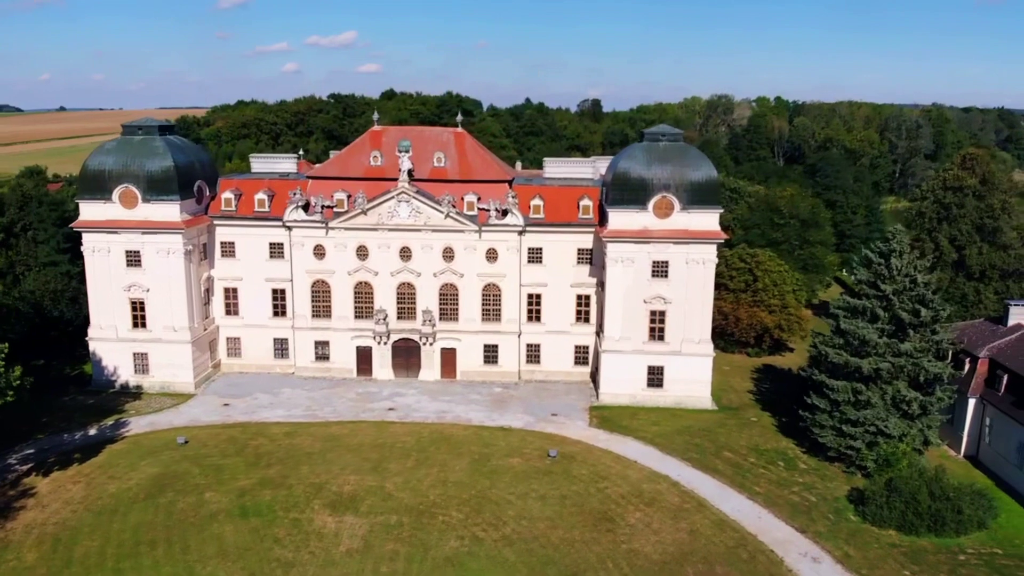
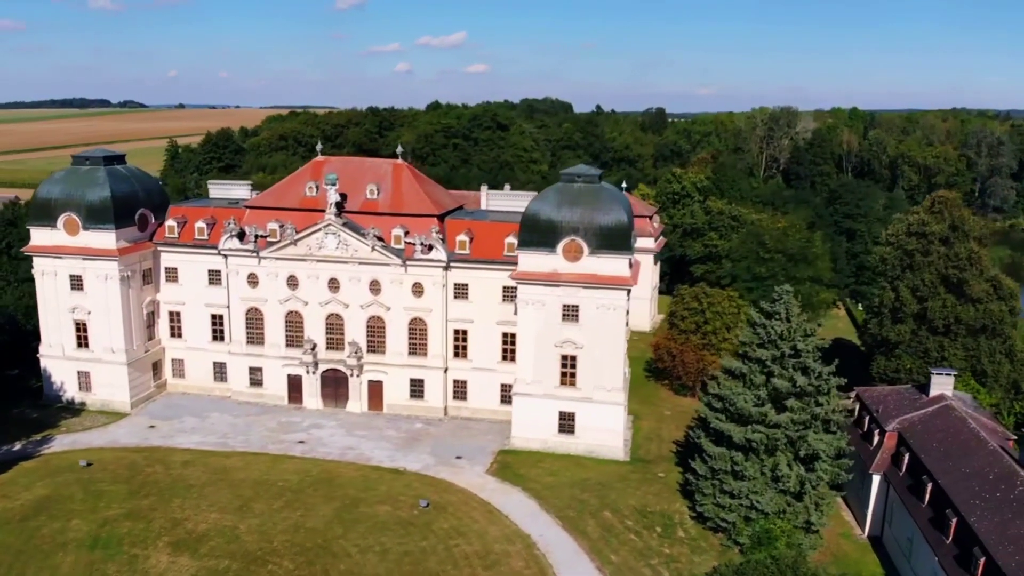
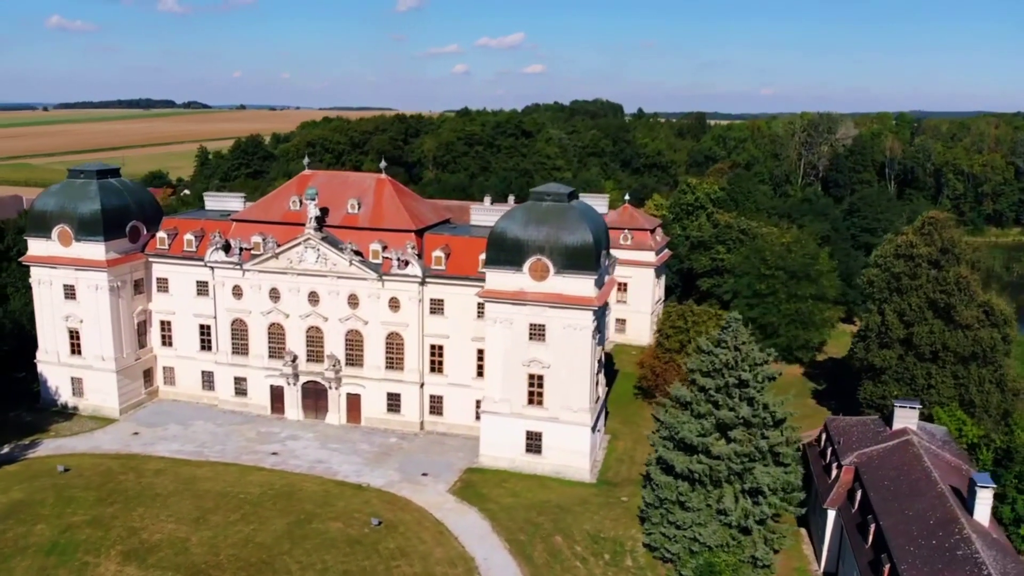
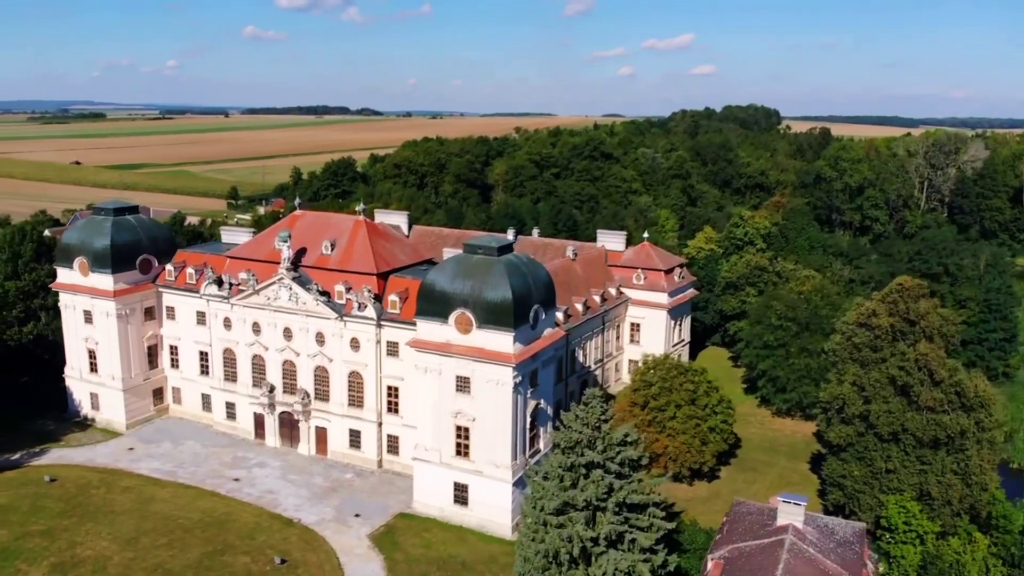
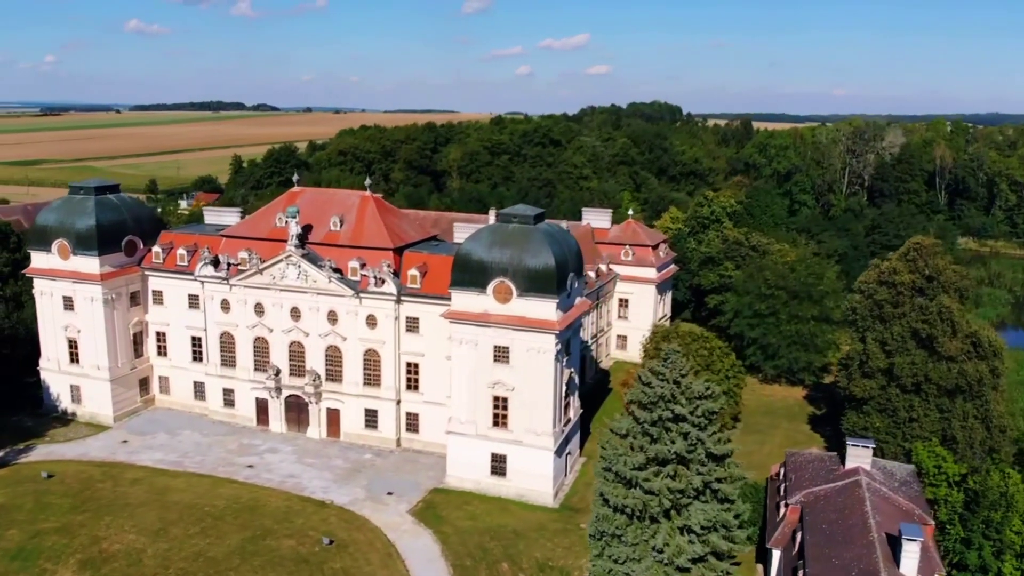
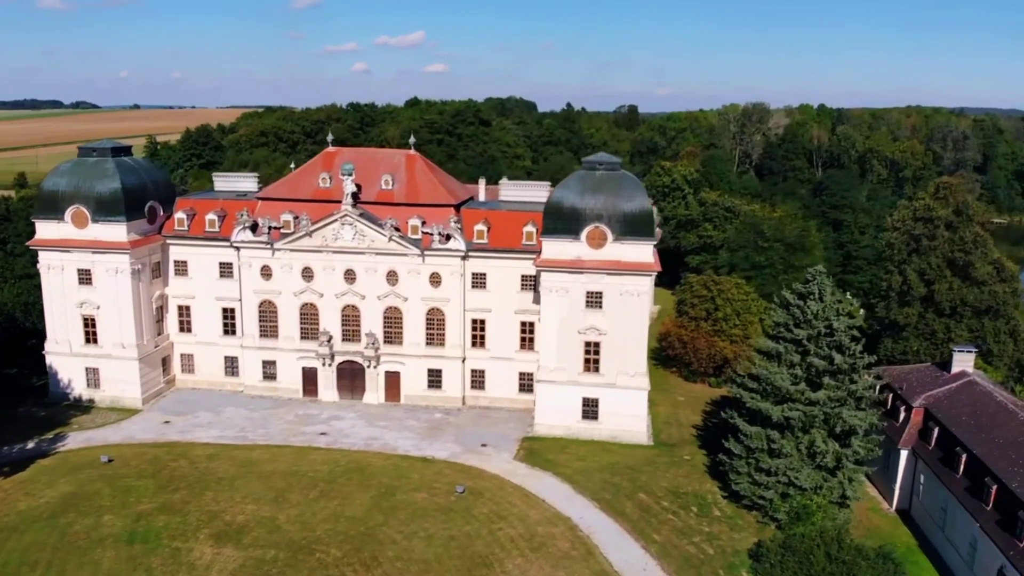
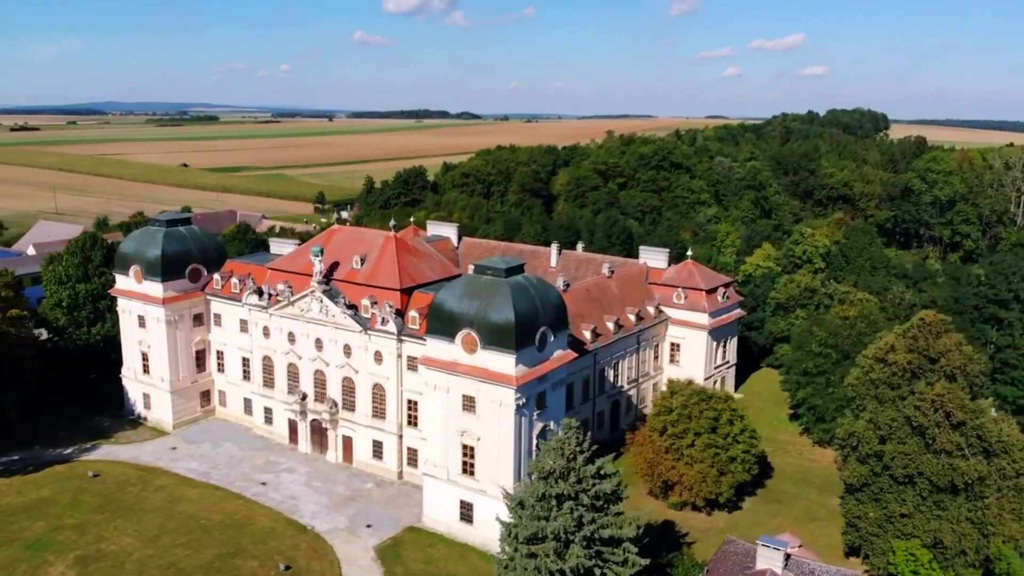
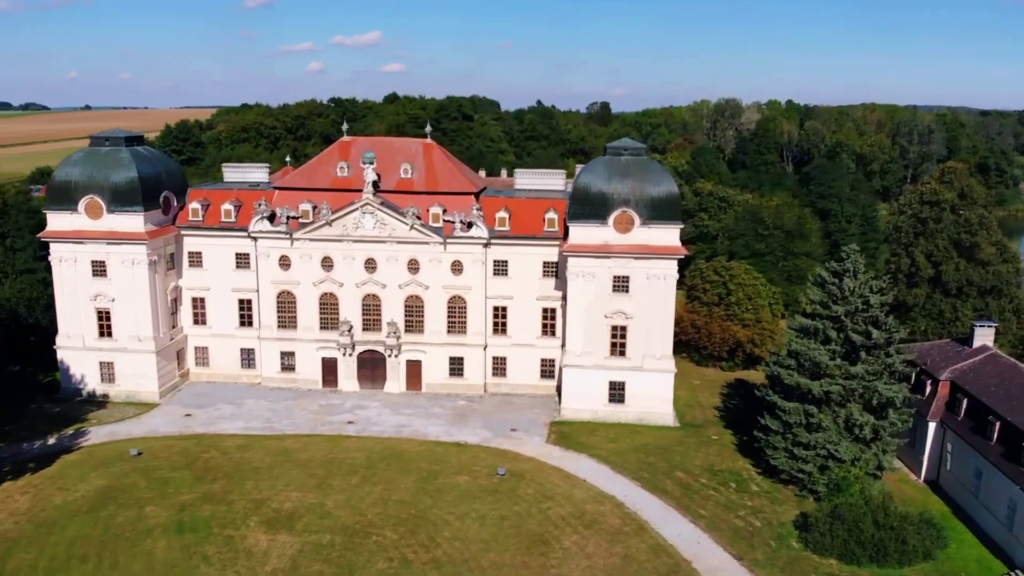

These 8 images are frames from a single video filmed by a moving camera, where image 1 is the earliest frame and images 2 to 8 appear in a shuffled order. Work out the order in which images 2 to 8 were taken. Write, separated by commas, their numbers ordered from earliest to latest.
8, 6, 2, 3, 5, 4, 7
